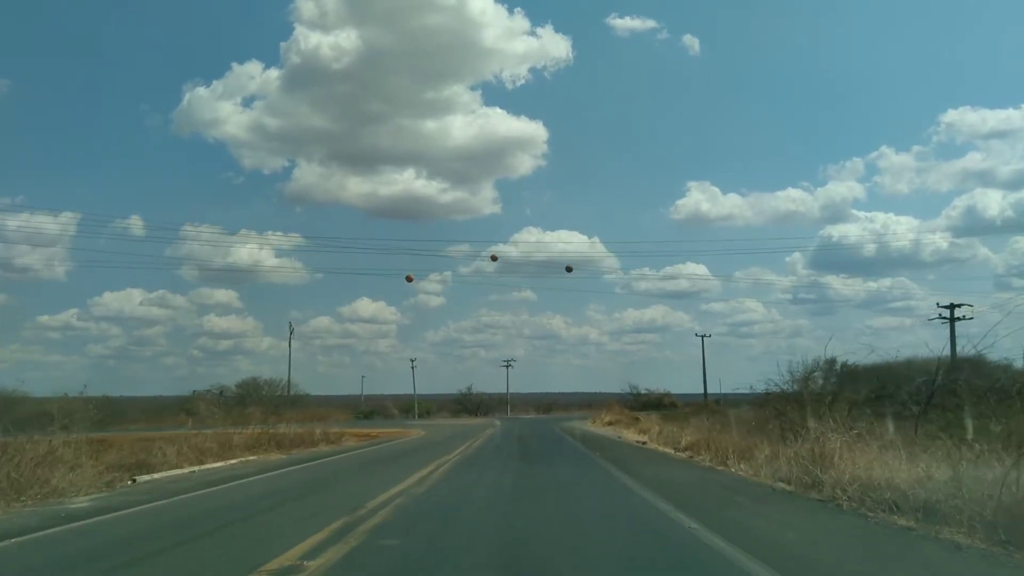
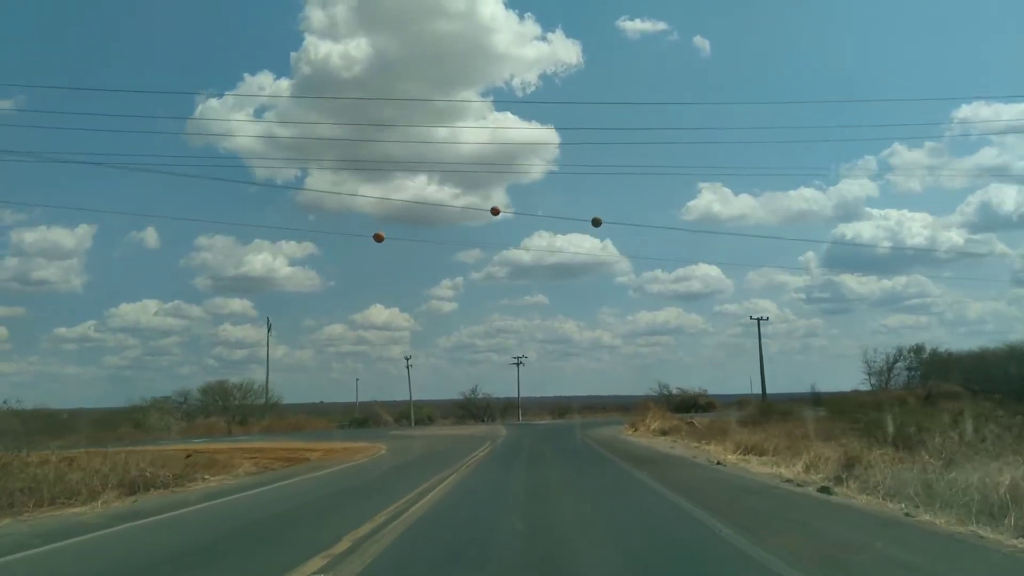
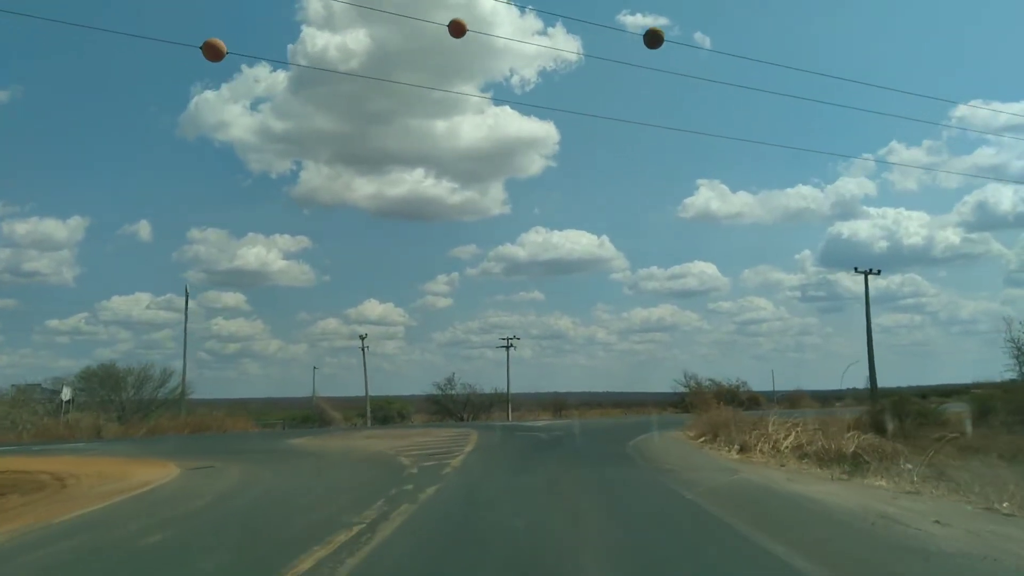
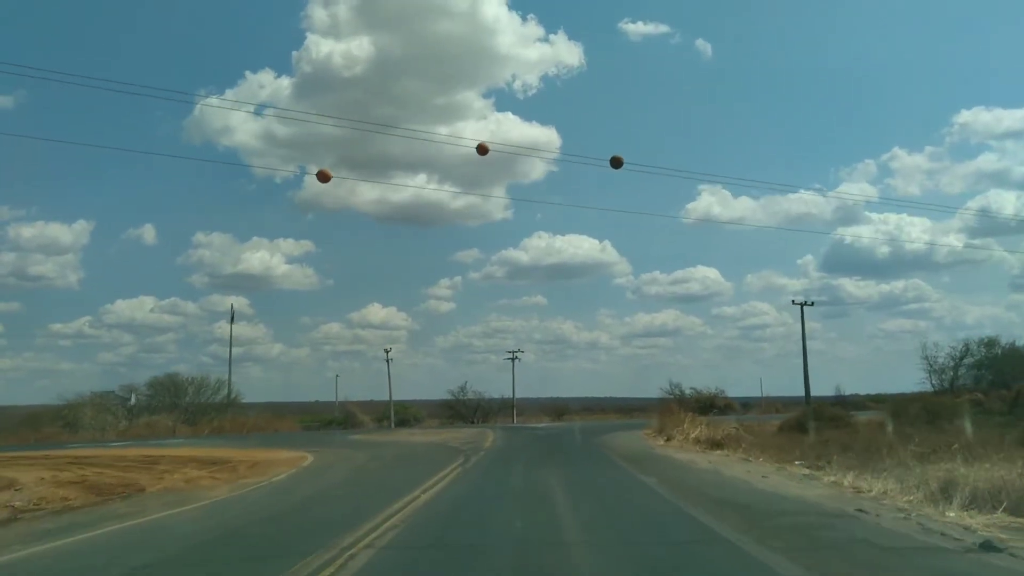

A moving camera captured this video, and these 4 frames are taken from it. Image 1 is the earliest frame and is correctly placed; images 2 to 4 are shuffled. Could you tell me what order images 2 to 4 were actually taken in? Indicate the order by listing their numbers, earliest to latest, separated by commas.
2, 4, 3
